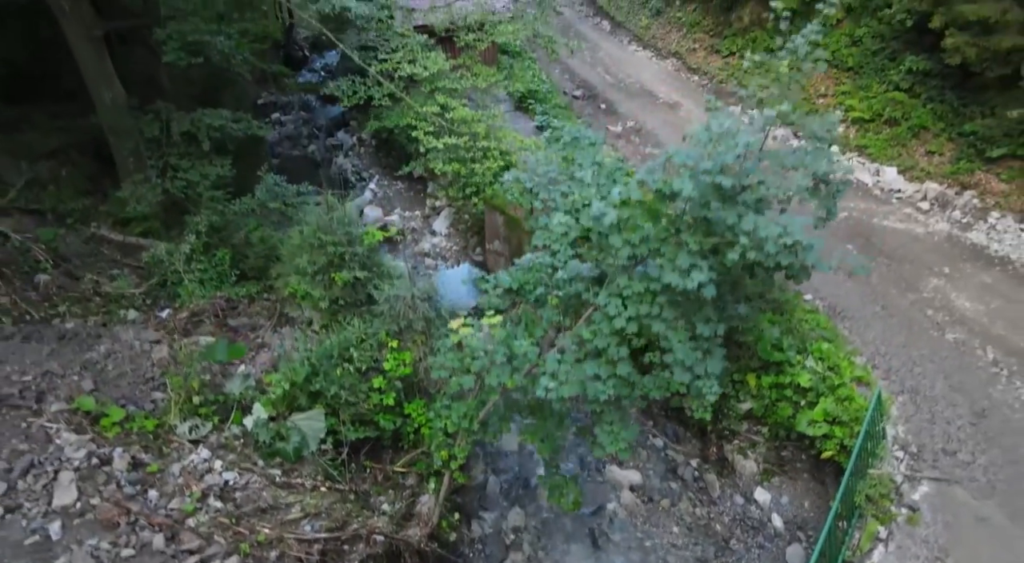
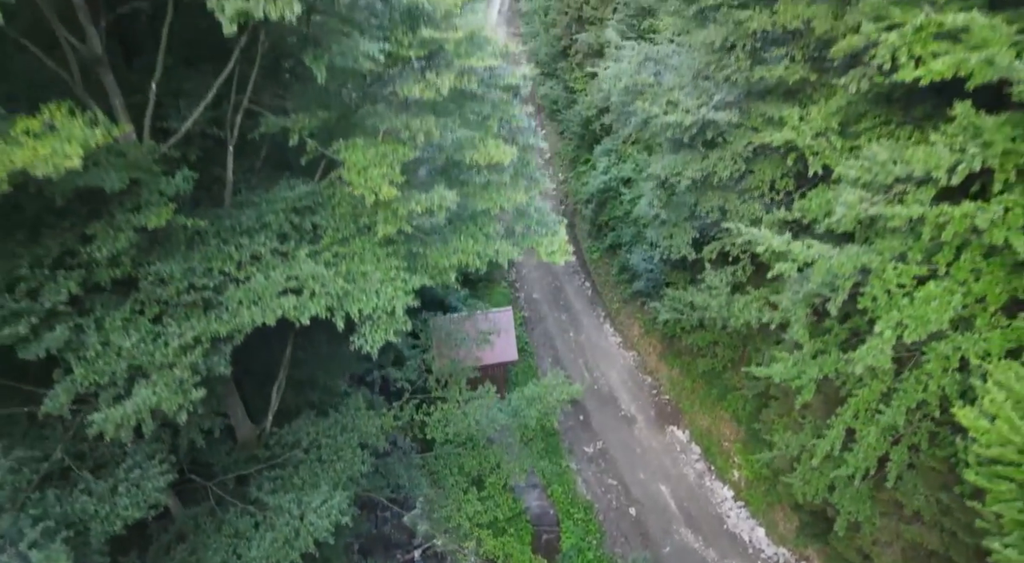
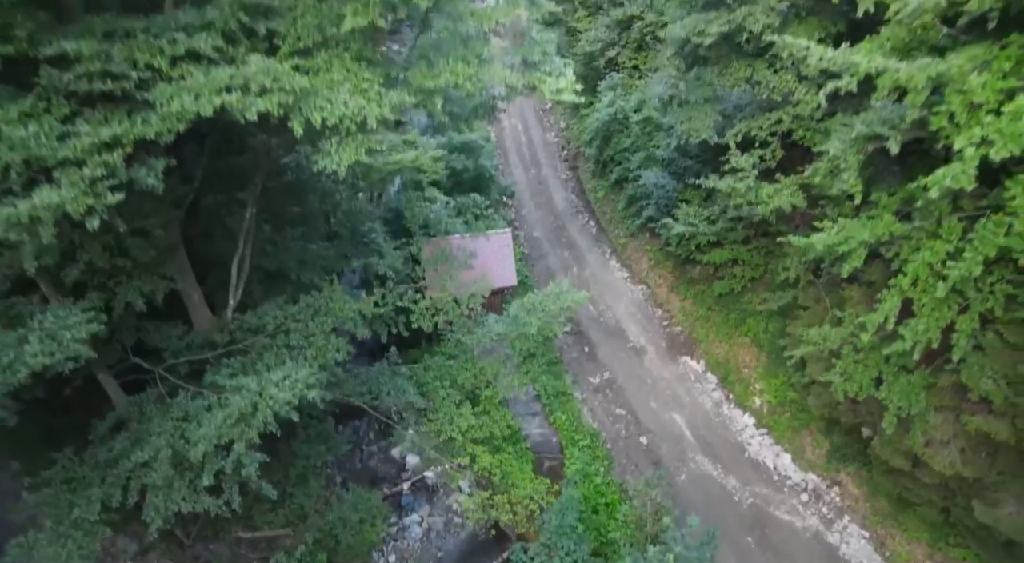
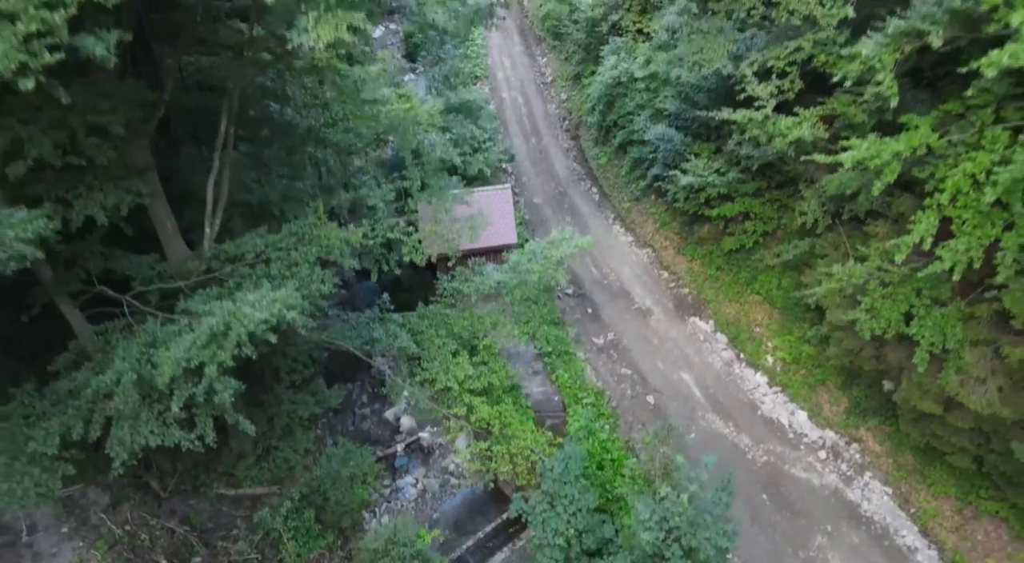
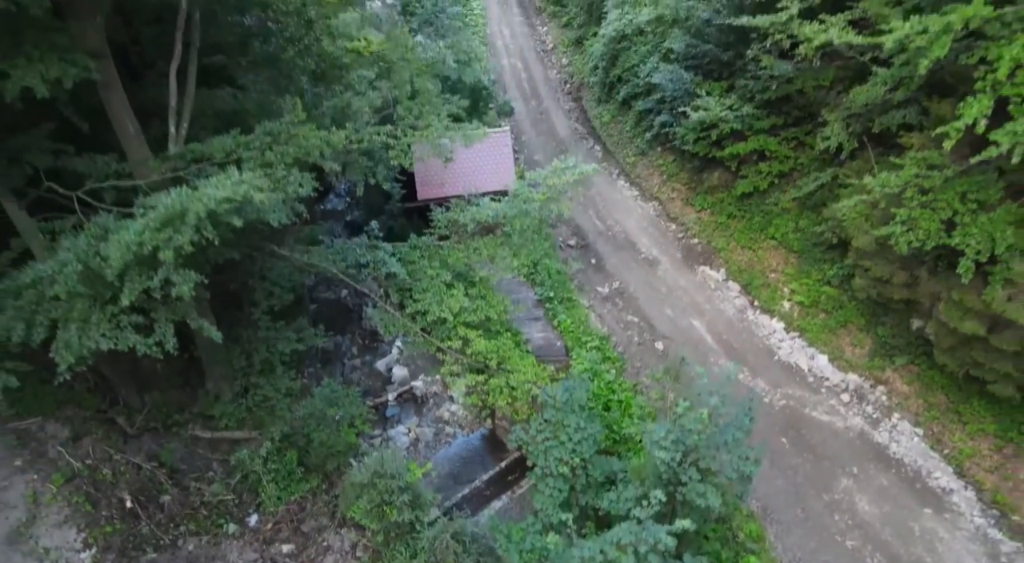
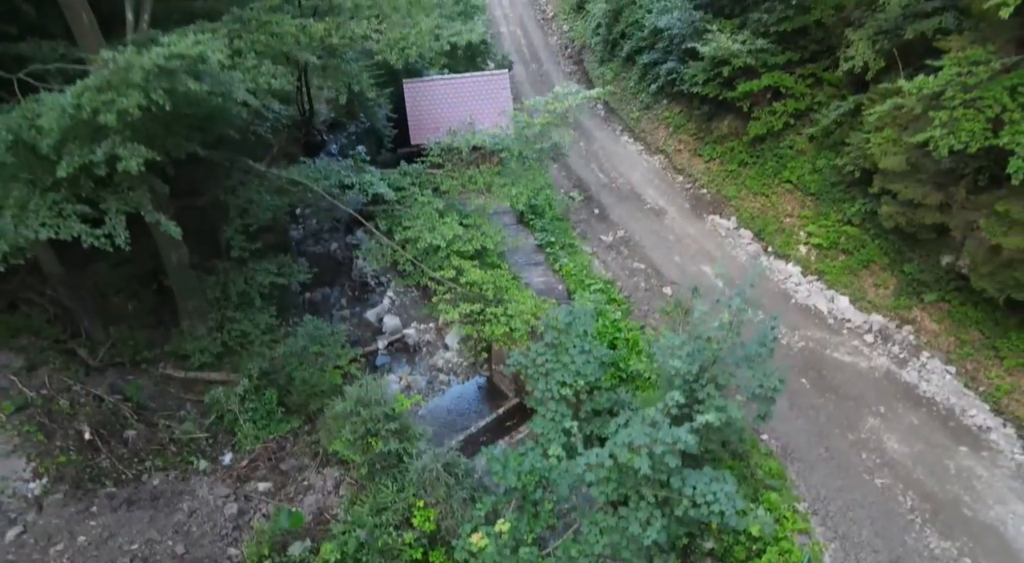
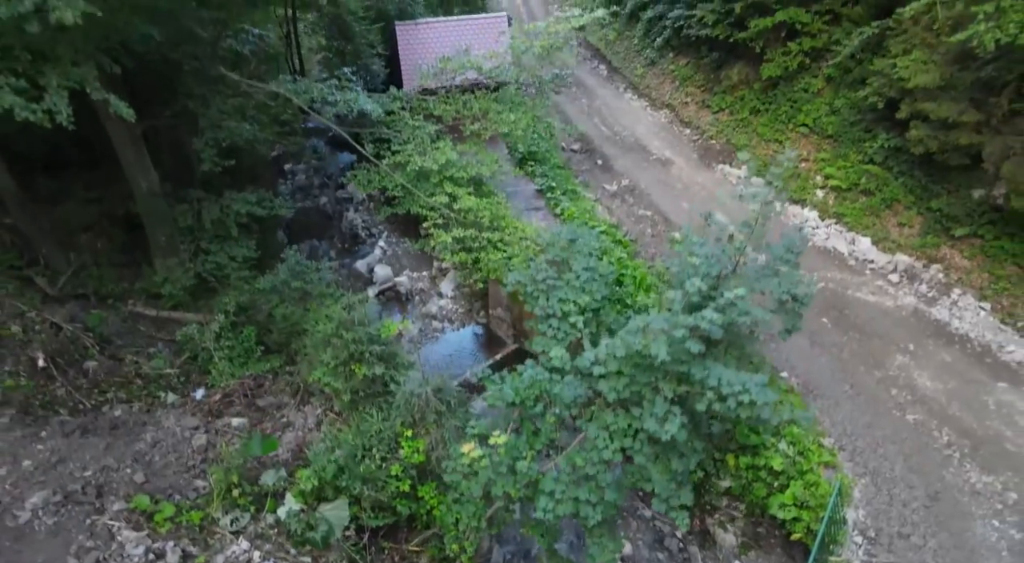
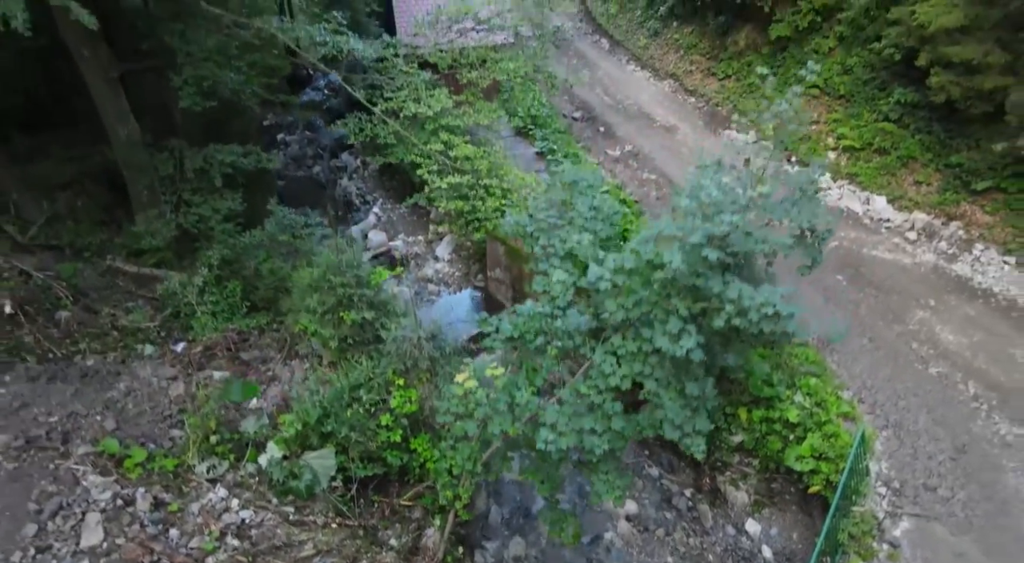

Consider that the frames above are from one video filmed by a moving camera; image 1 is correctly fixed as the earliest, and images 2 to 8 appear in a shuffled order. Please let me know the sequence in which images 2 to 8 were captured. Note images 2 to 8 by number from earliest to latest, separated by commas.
8, 7, 6, 5, 4, 3, 2
